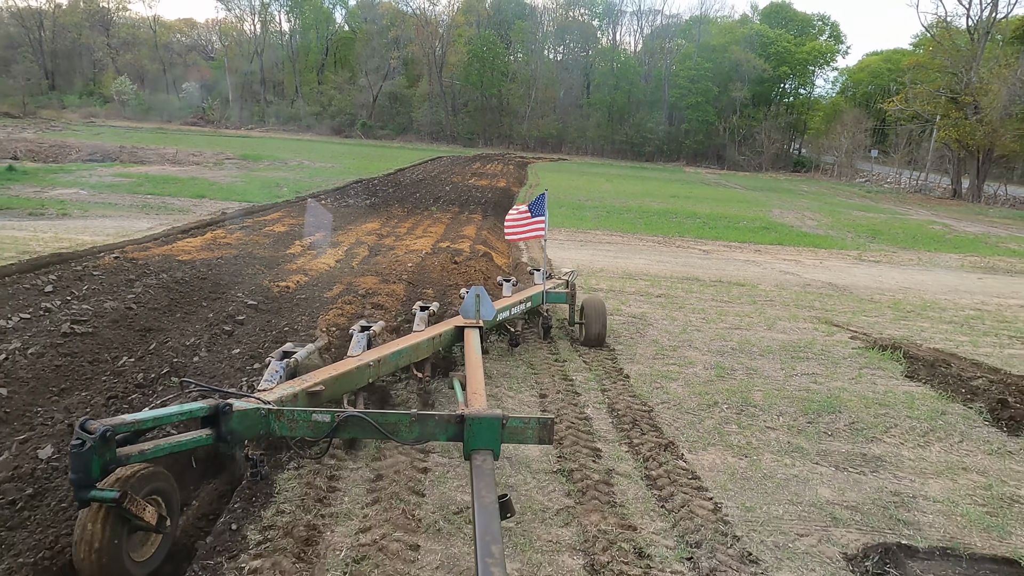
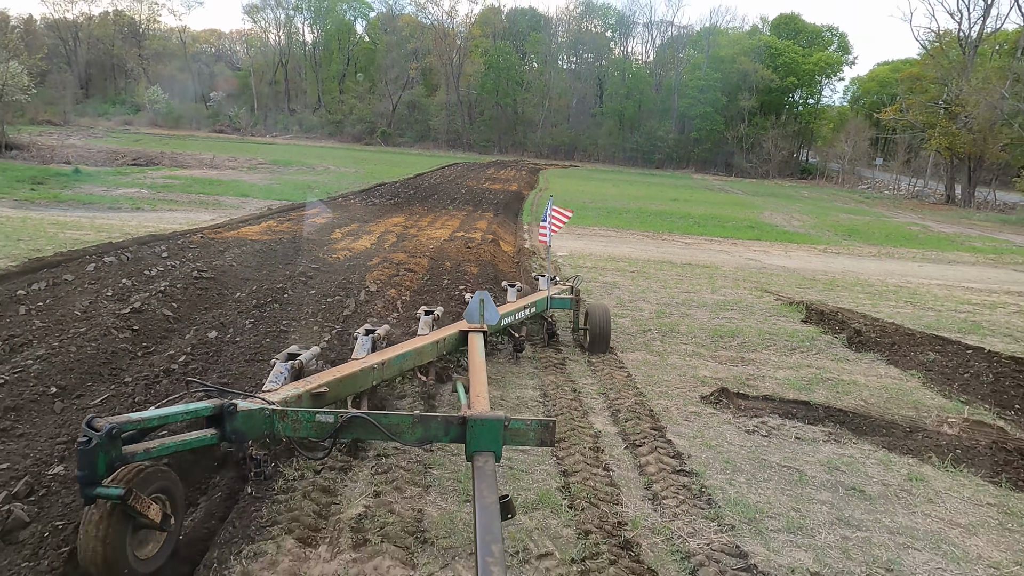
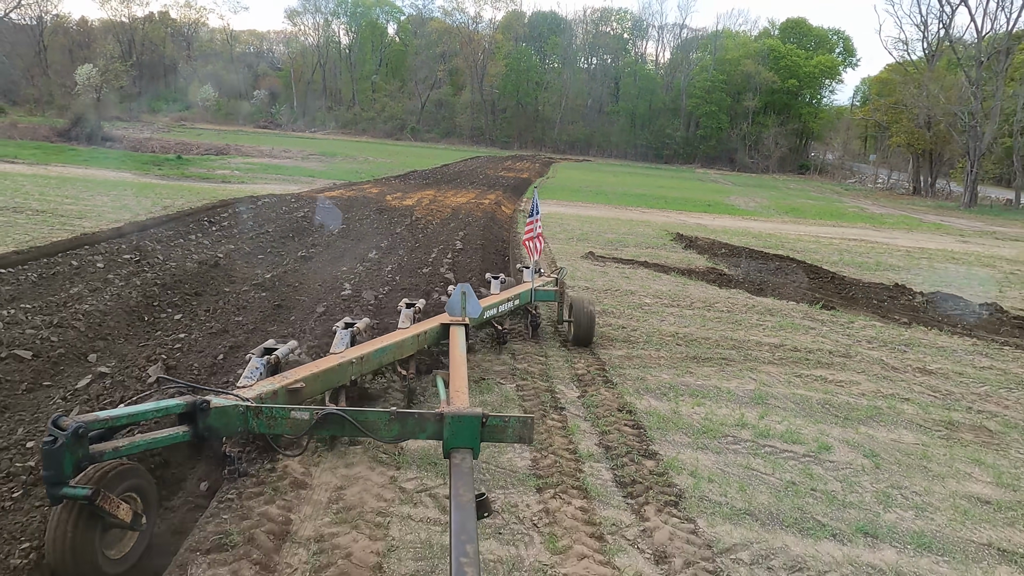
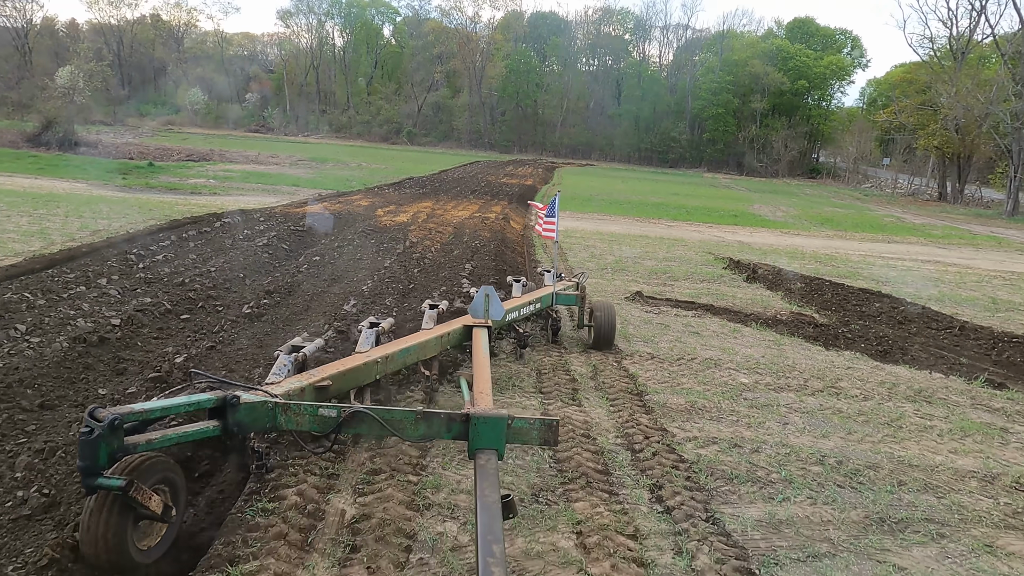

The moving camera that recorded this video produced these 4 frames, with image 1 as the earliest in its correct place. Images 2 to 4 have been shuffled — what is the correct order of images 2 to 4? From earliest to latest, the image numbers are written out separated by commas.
2, 4, 3
